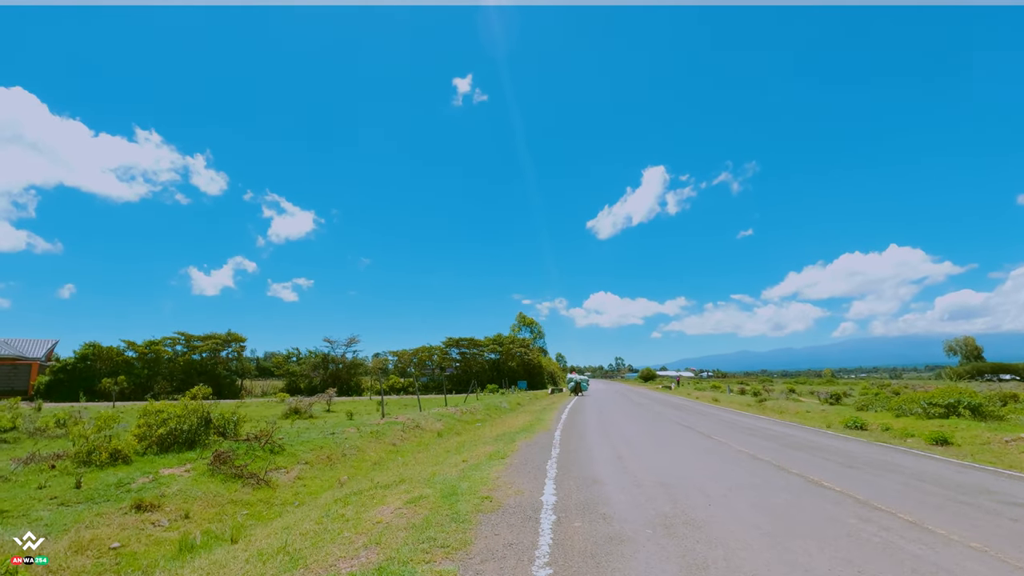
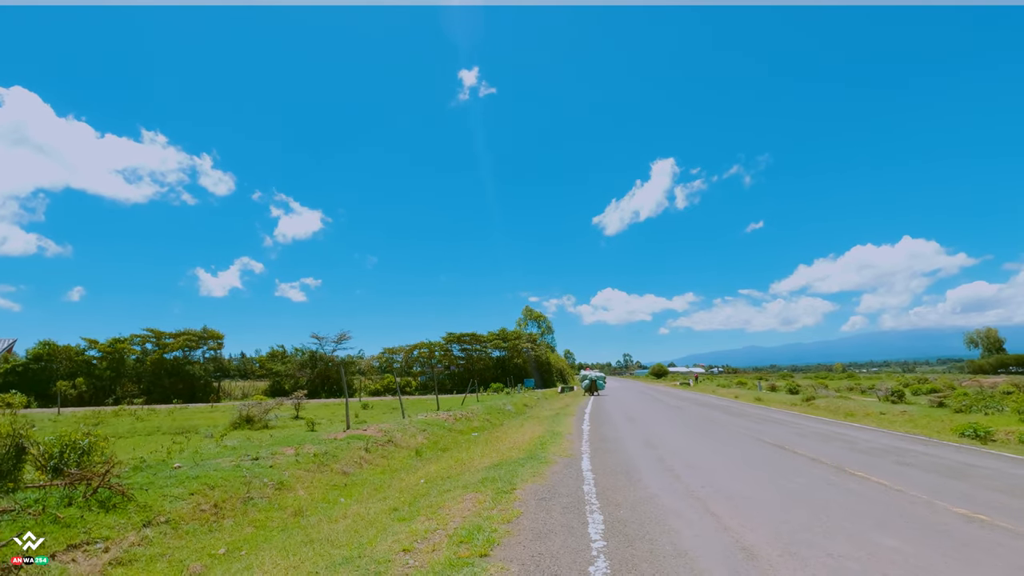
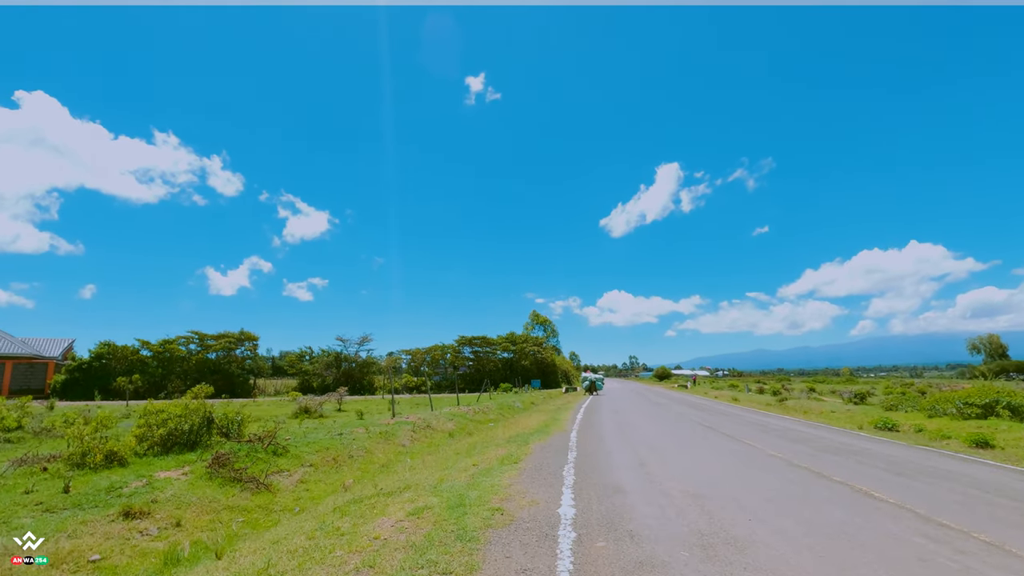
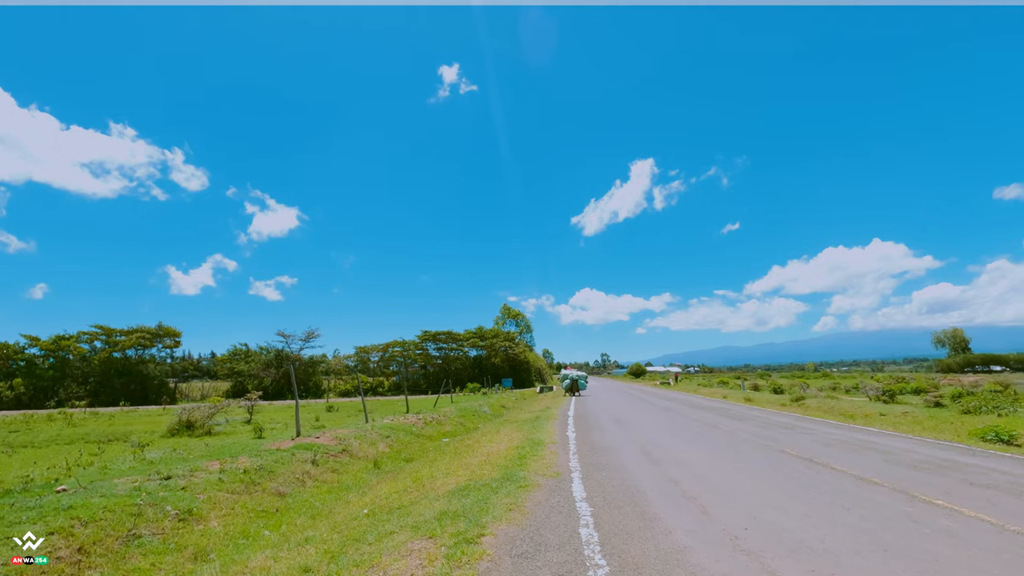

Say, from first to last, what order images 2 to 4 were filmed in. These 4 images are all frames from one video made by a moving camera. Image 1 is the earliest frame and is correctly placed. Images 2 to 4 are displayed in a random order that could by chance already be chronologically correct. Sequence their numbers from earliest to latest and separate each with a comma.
3, 2, 4
